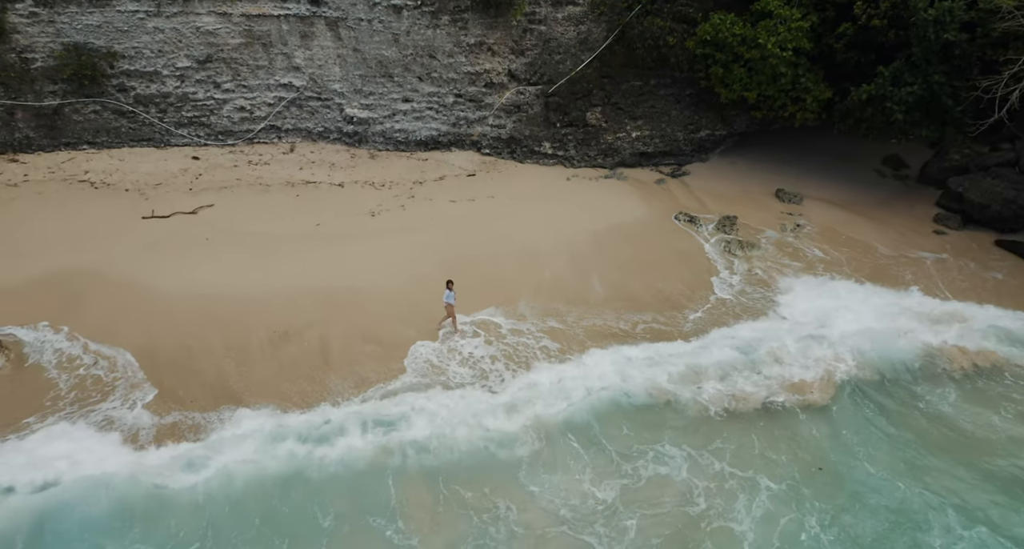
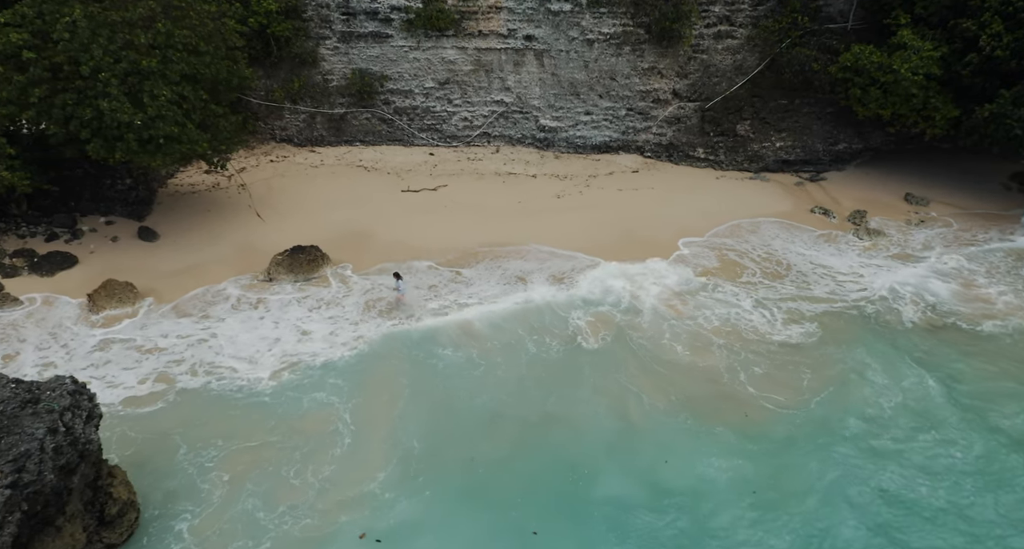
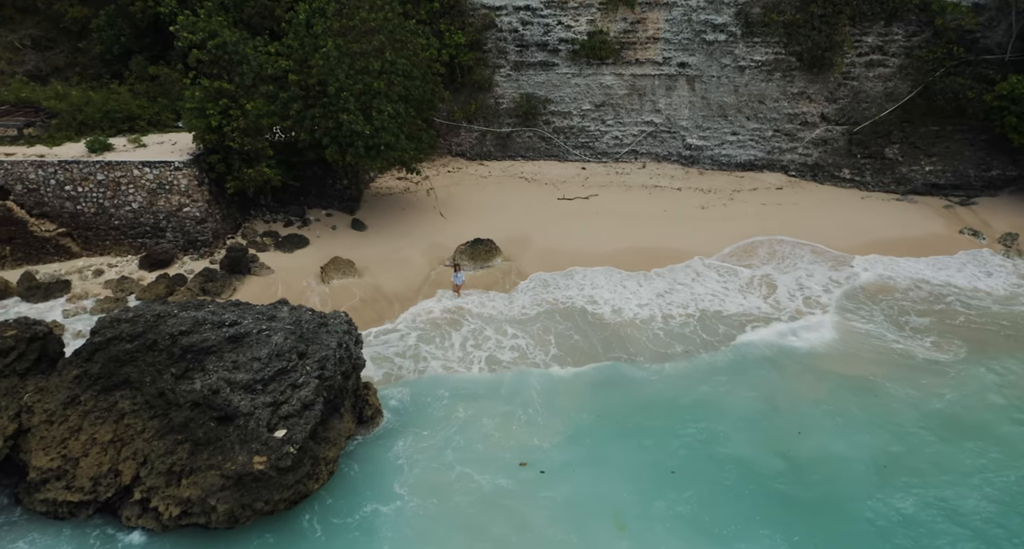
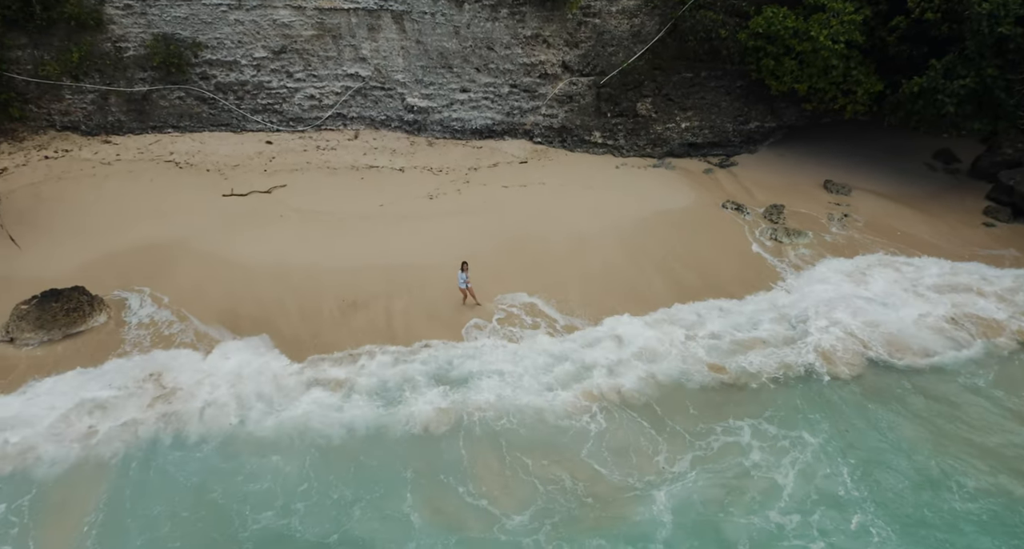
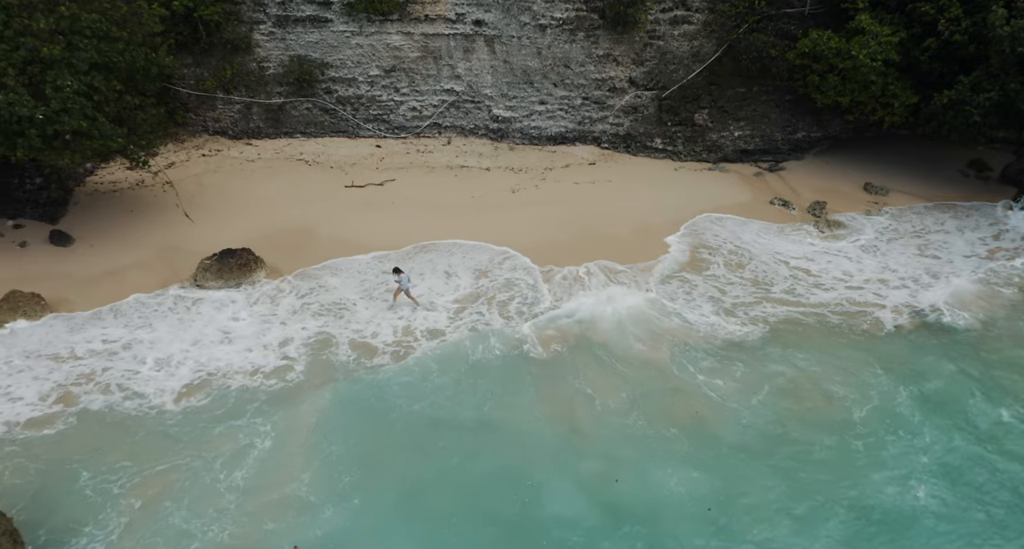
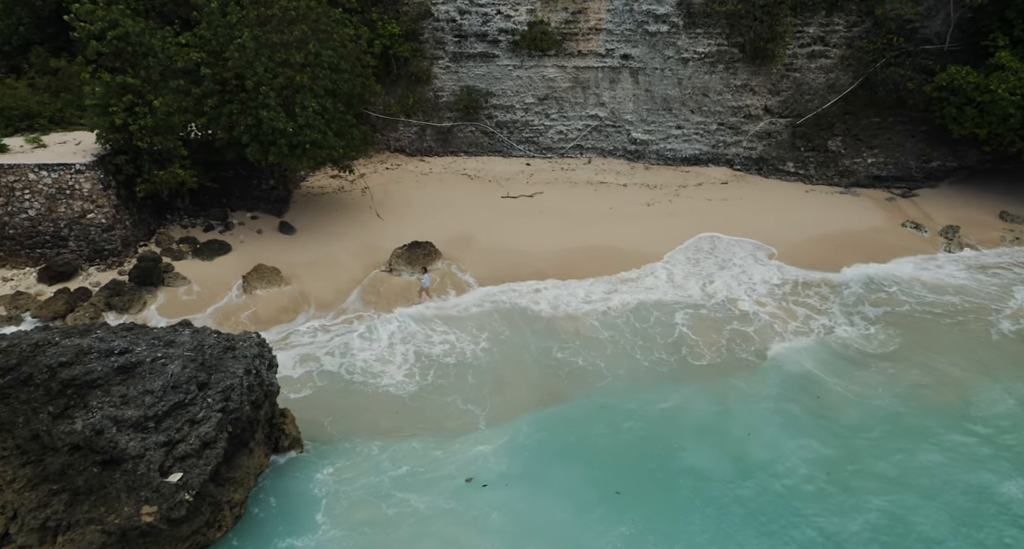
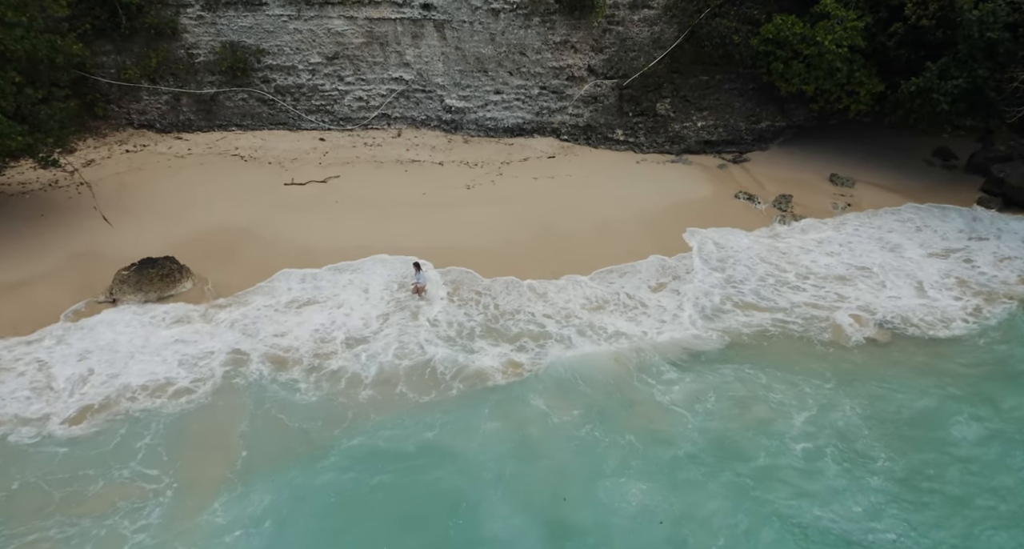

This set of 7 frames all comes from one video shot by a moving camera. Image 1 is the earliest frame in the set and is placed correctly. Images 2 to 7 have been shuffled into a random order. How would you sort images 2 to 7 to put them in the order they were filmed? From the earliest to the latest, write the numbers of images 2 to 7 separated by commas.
4, 7, 5, 2, 6, 3
